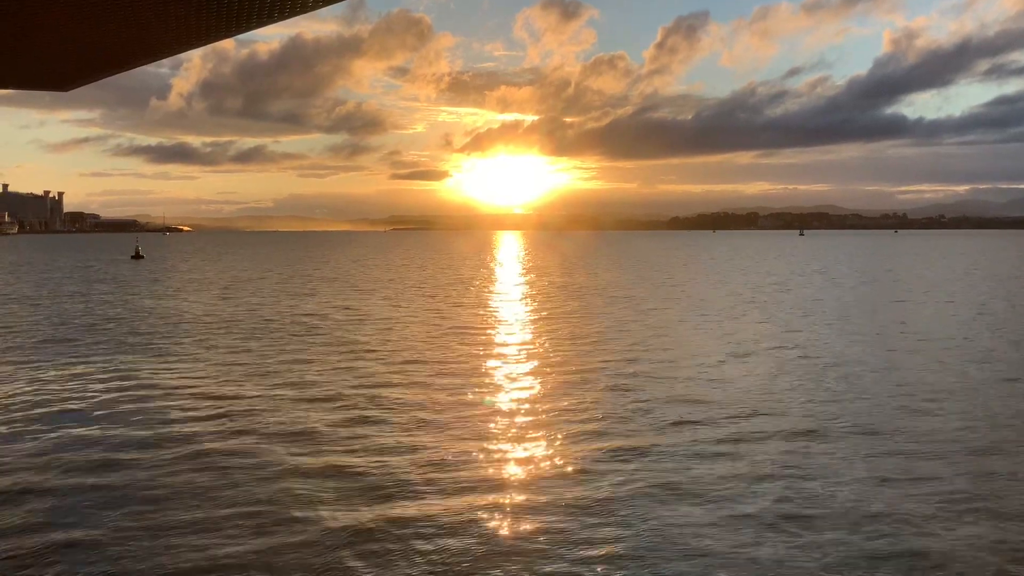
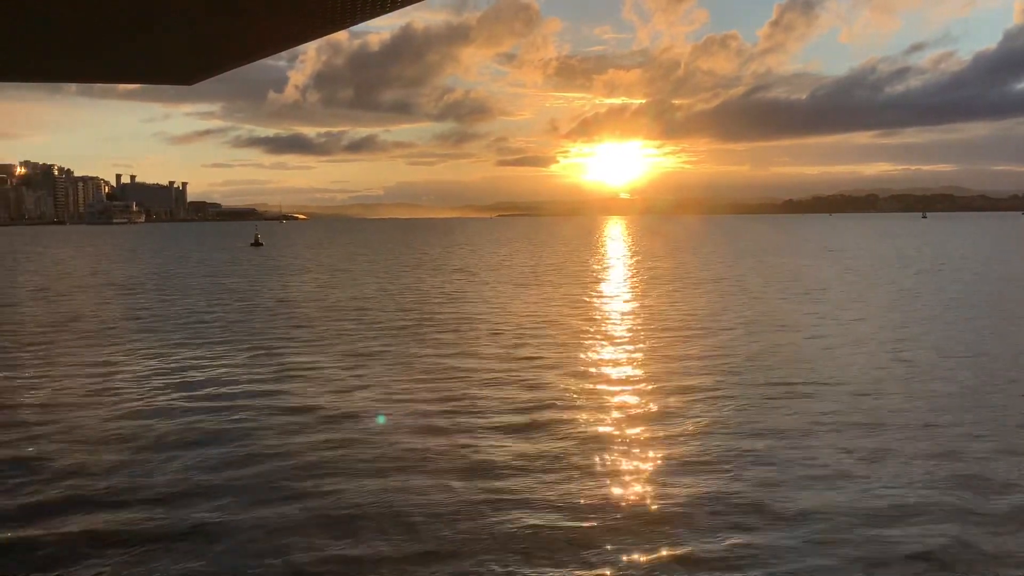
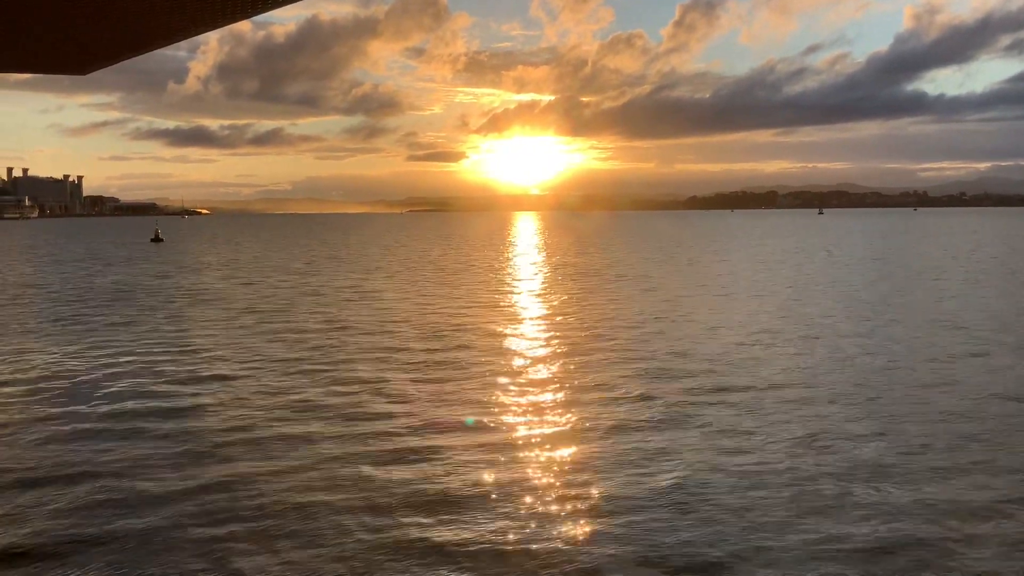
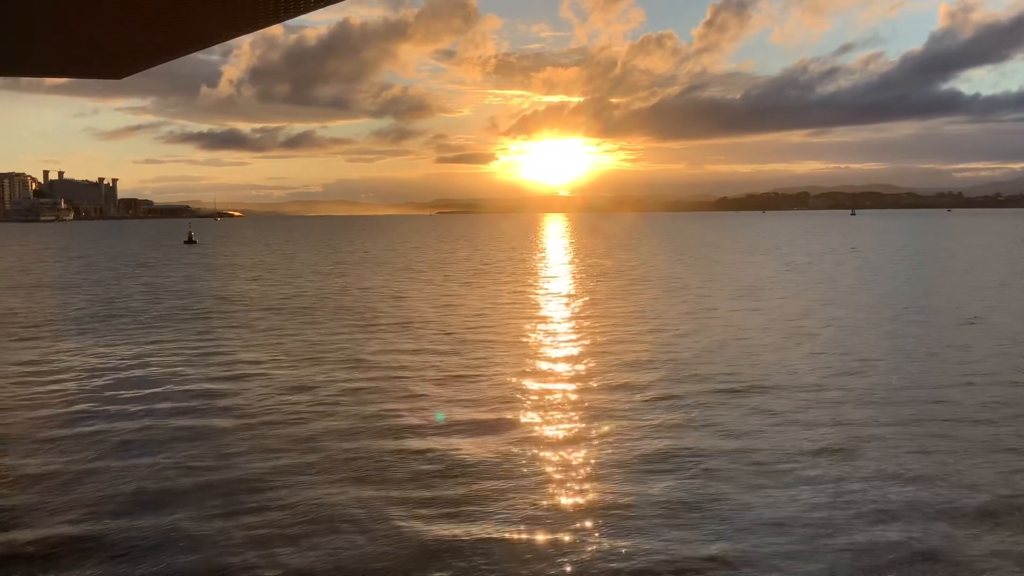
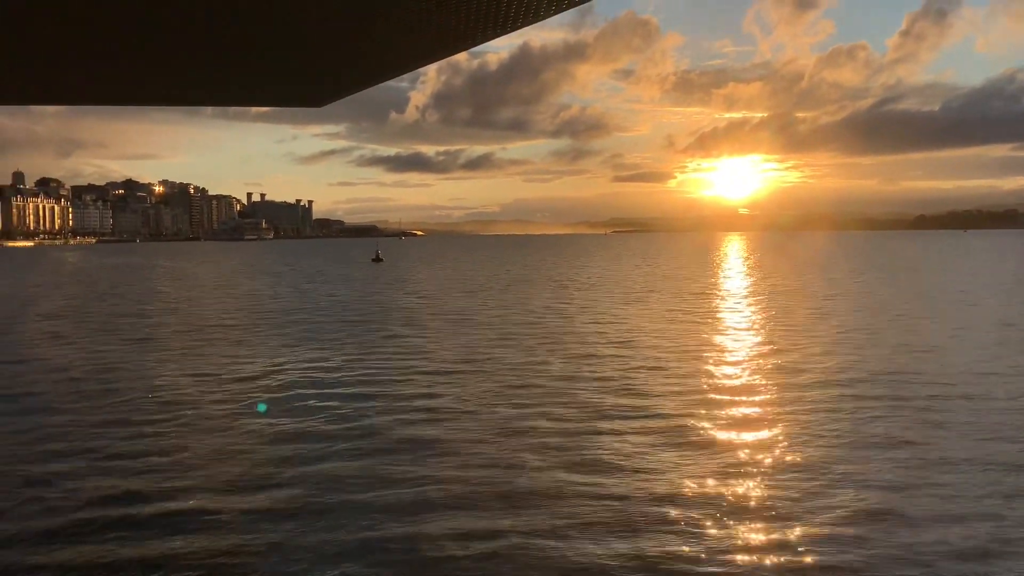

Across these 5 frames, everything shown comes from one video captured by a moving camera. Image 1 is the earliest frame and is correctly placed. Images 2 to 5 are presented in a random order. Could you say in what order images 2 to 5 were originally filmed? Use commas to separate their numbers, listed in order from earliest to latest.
3, 4, 2, 5
